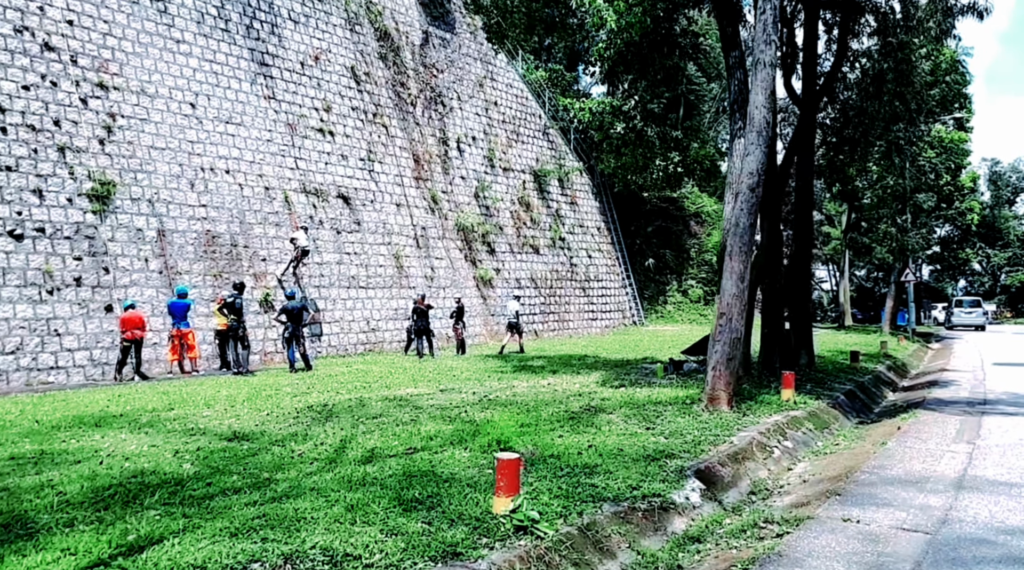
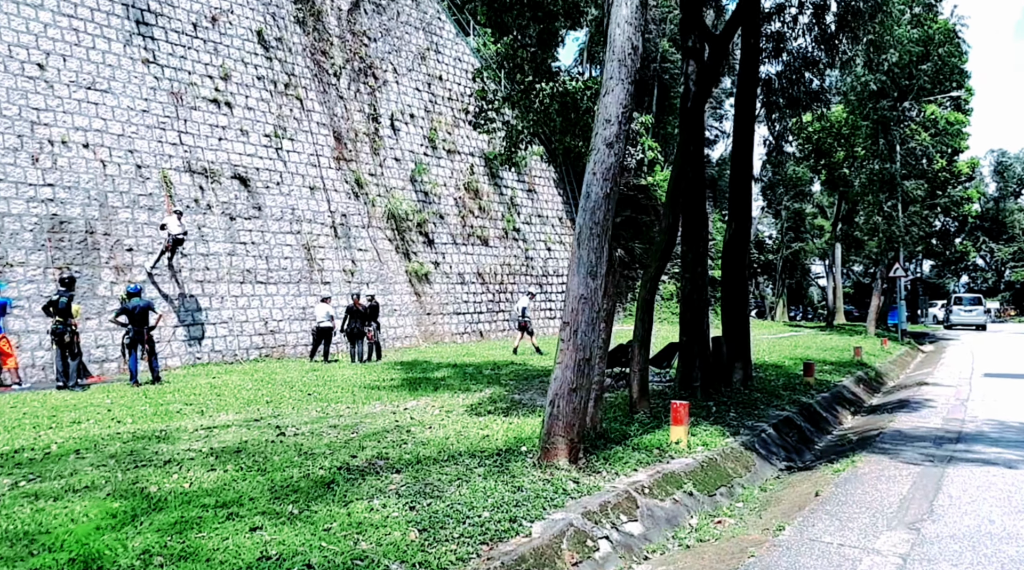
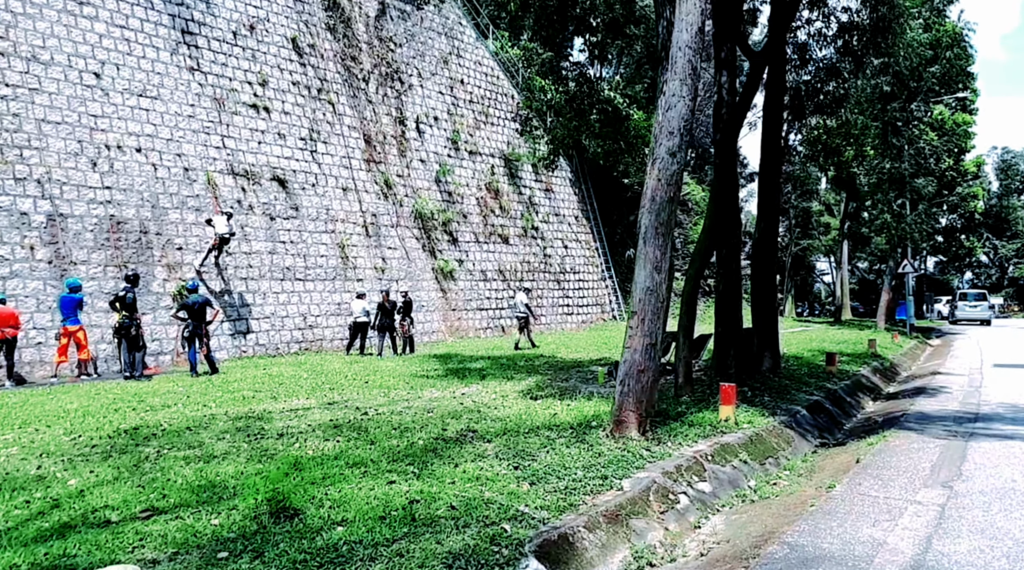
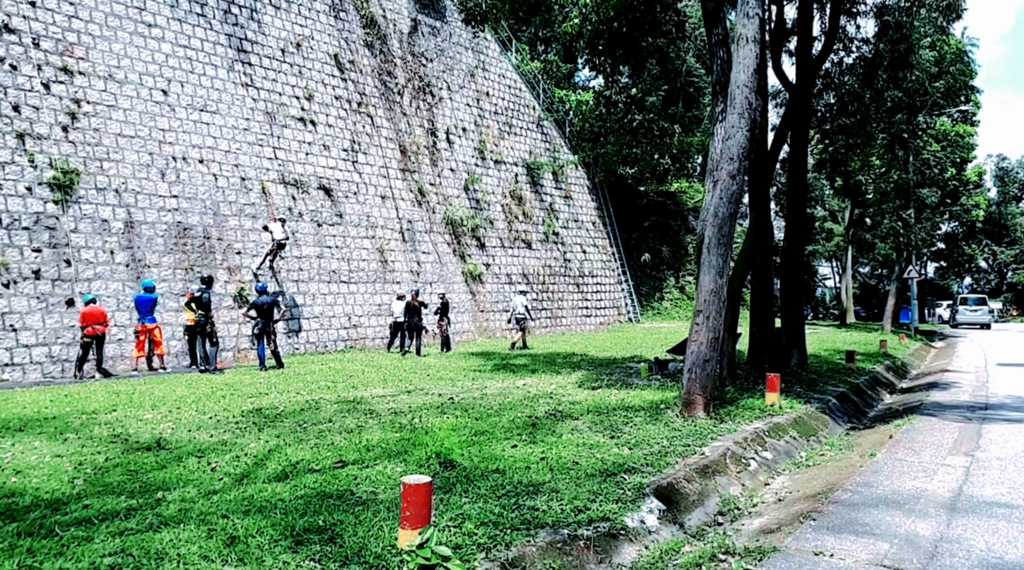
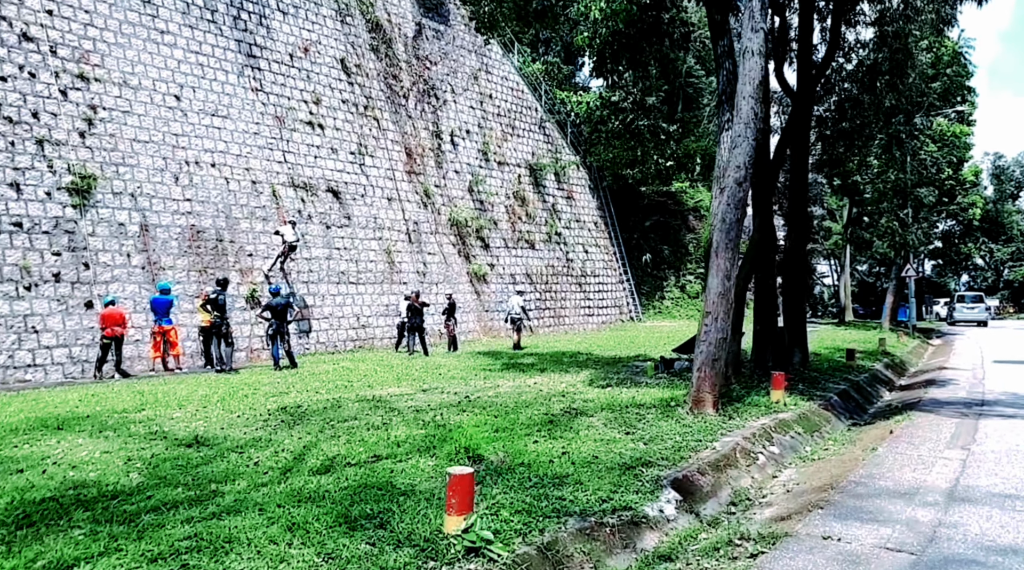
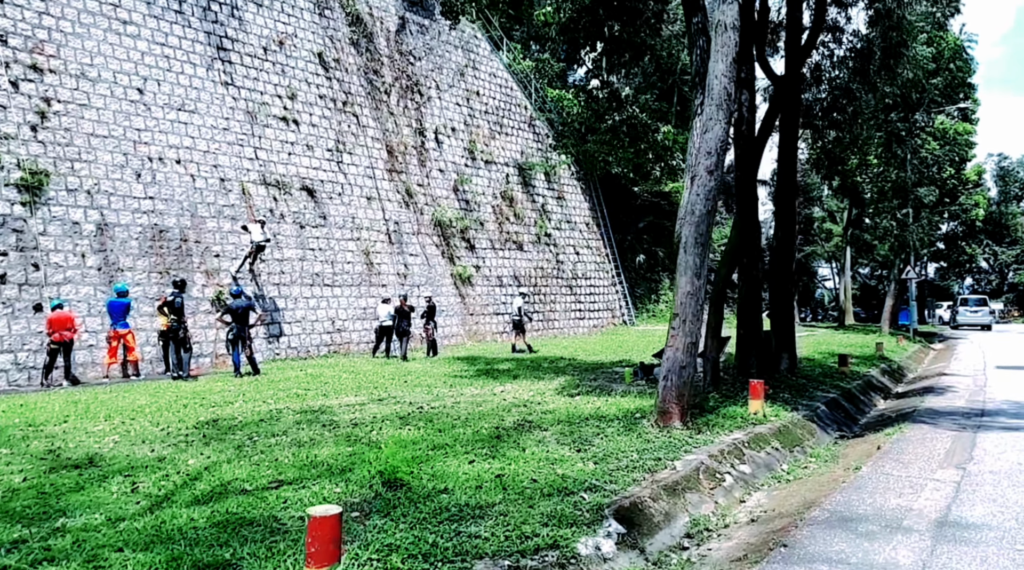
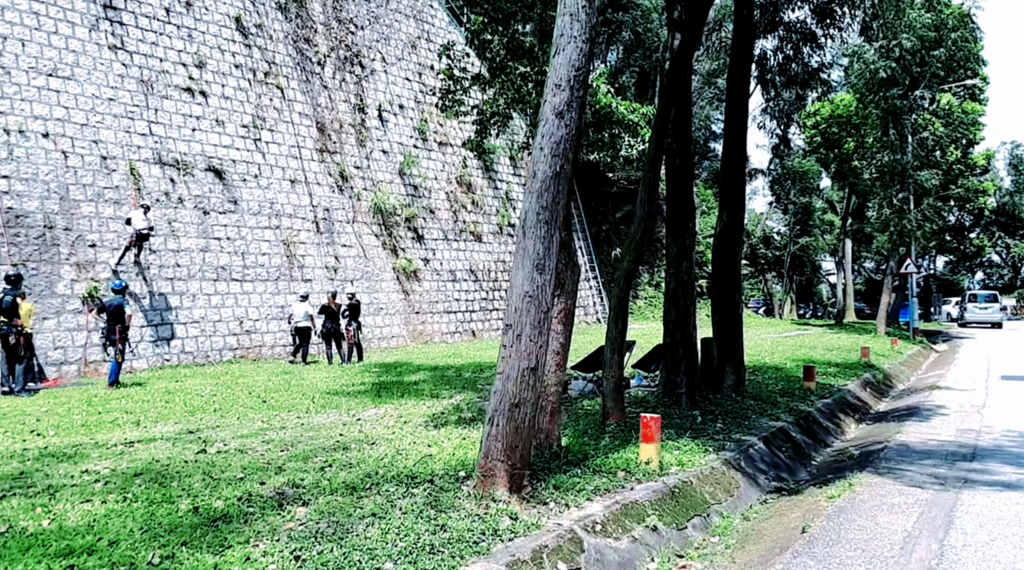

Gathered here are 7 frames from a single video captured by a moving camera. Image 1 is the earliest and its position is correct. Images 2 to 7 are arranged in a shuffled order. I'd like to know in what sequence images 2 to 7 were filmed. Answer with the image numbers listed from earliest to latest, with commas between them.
5, 4, 6, 3, 2, 7
